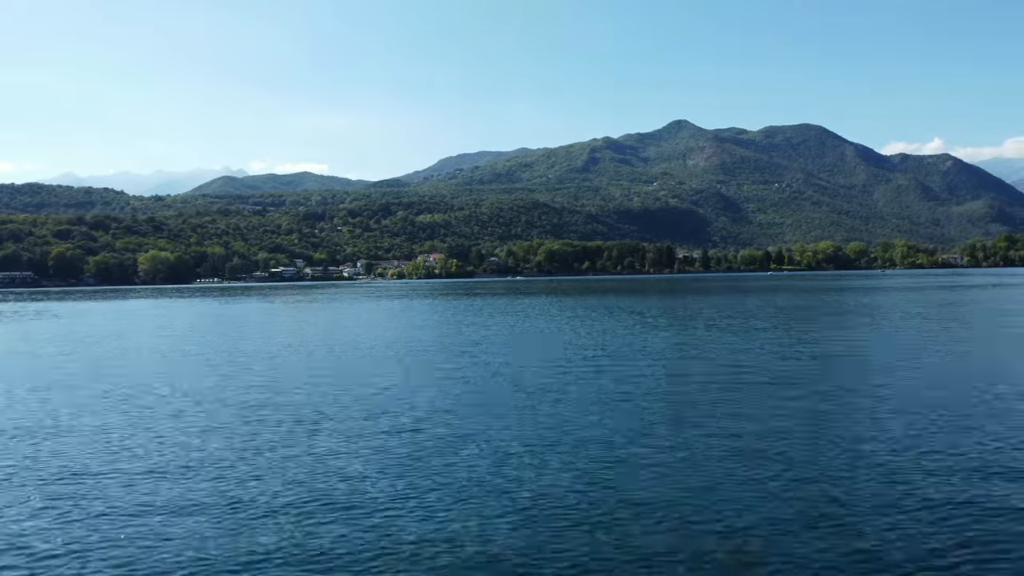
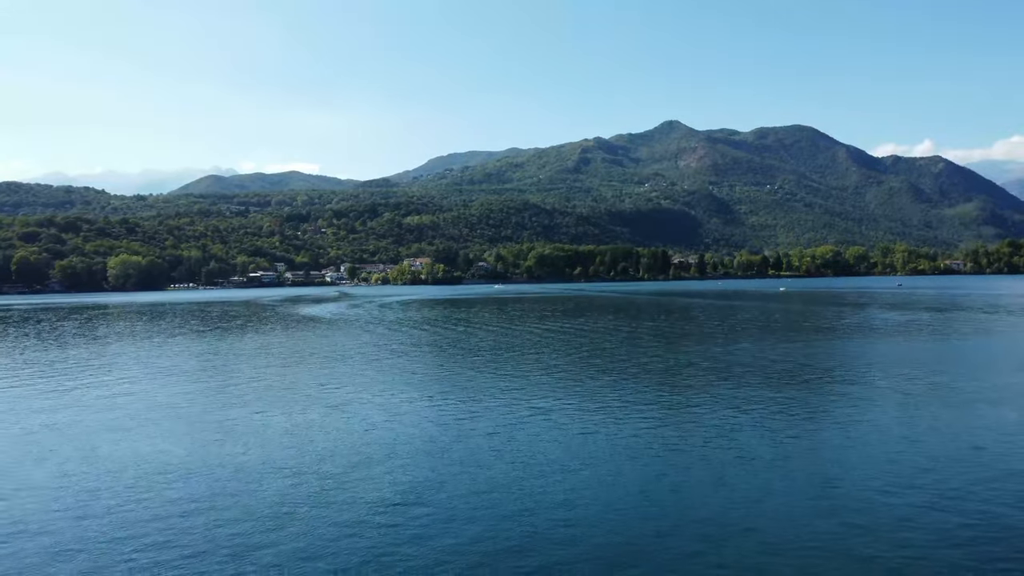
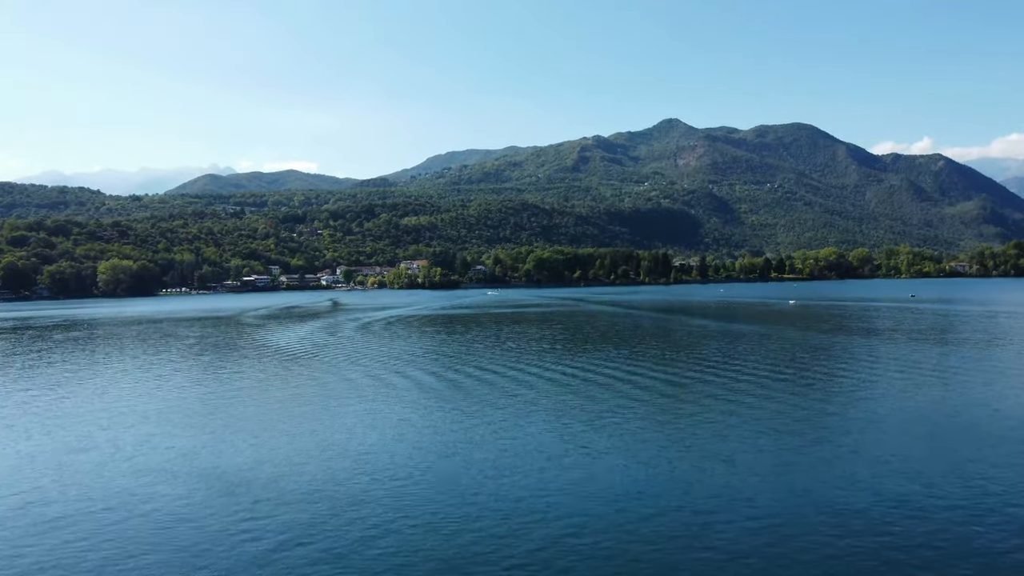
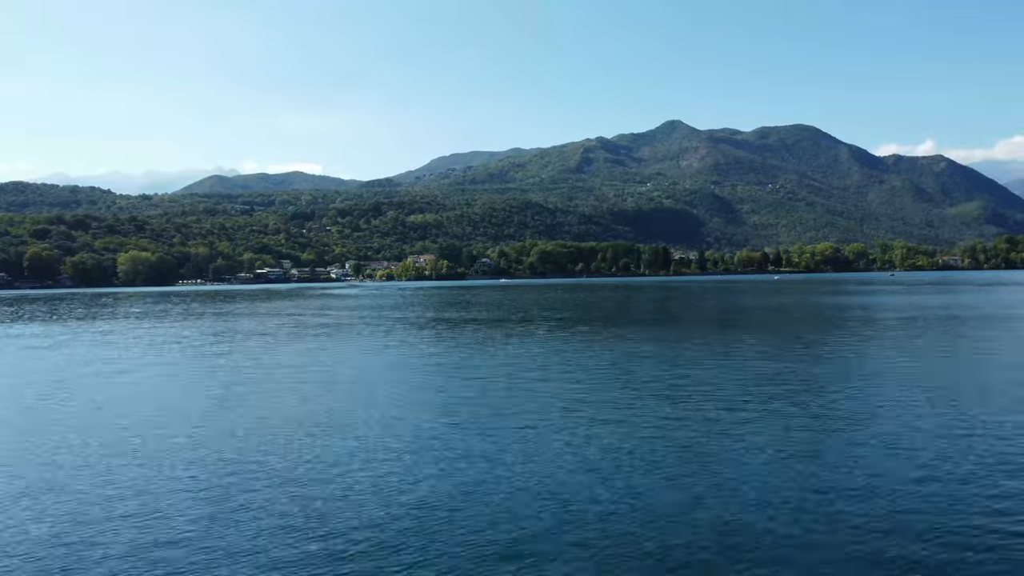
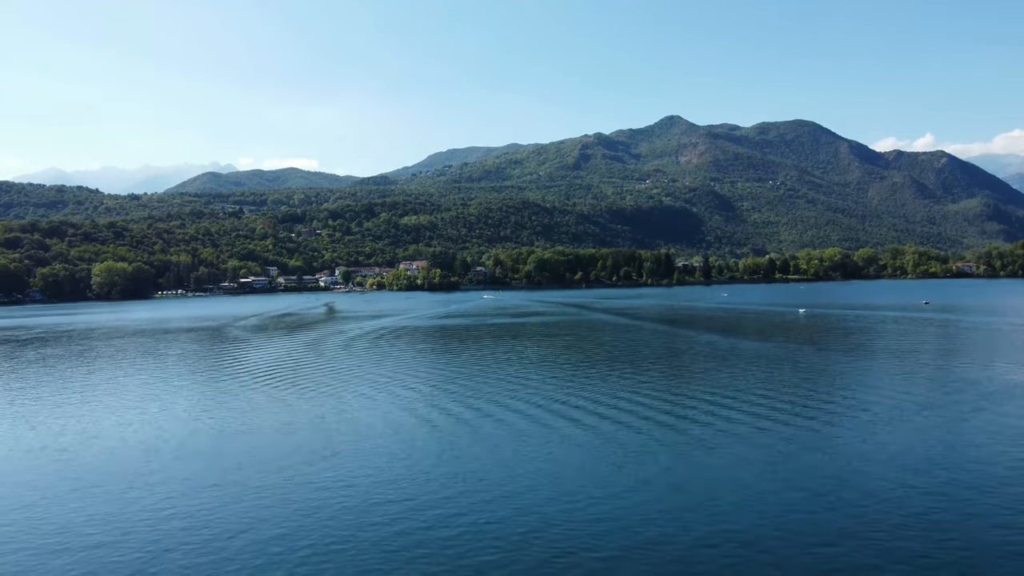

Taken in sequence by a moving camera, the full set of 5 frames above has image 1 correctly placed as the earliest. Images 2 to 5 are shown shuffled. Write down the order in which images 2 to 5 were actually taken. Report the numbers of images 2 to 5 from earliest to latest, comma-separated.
4, 2, 3, 5
